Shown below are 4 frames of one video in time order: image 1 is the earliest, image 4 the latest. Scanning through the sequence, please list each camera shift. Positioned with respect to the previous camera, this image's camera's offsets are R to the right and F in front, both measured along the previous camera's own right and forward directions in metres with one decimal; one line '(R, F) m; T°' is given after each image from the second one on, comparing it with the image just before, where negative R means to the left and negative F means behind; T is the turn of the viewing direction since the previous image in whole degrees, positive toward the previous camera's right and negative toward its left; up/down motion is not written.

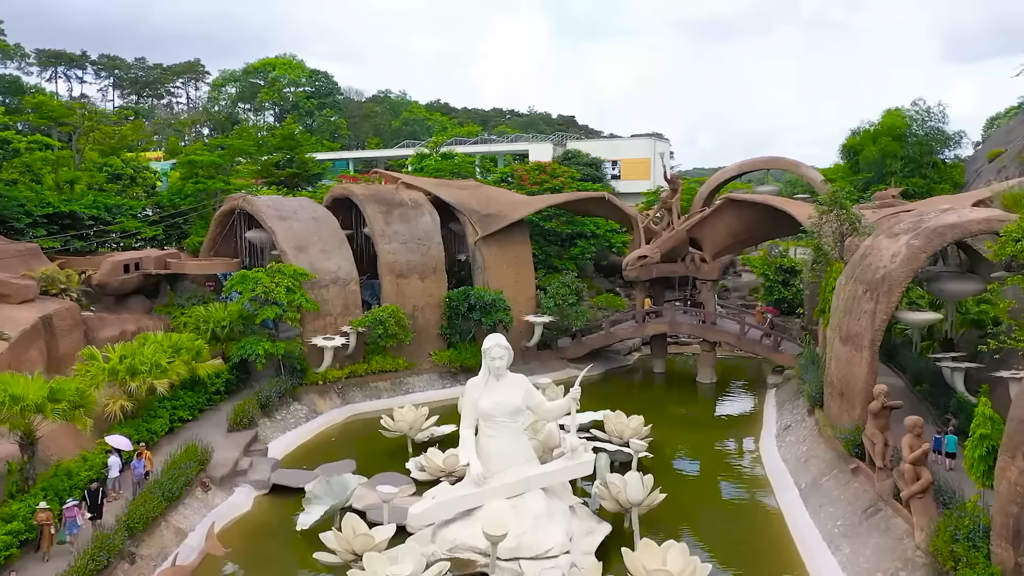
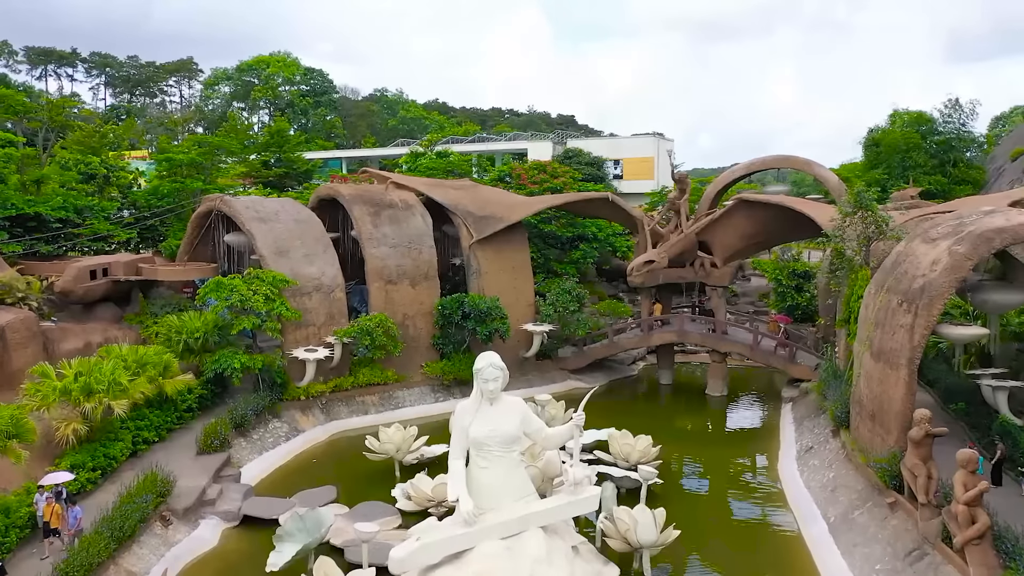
(+0.1, +1.0) m; 0°
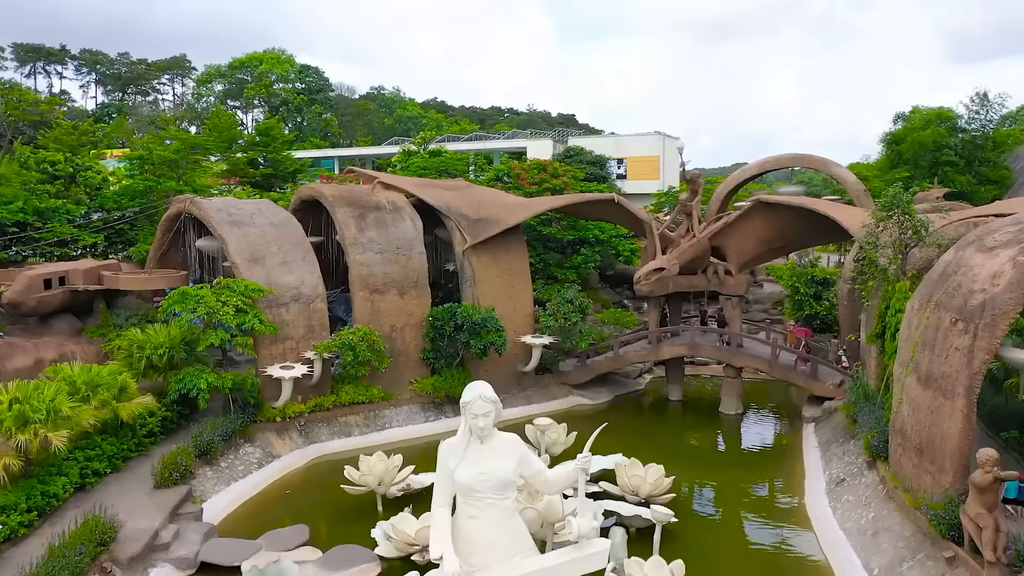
(+0.1, +1.2) m; 0°
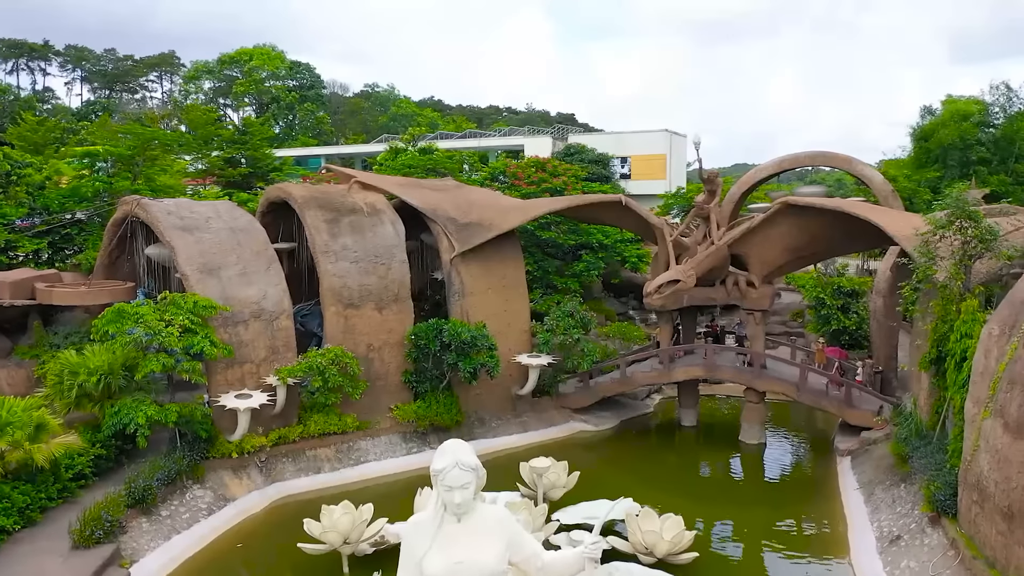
(+0.1, +1.6) m; 0°
